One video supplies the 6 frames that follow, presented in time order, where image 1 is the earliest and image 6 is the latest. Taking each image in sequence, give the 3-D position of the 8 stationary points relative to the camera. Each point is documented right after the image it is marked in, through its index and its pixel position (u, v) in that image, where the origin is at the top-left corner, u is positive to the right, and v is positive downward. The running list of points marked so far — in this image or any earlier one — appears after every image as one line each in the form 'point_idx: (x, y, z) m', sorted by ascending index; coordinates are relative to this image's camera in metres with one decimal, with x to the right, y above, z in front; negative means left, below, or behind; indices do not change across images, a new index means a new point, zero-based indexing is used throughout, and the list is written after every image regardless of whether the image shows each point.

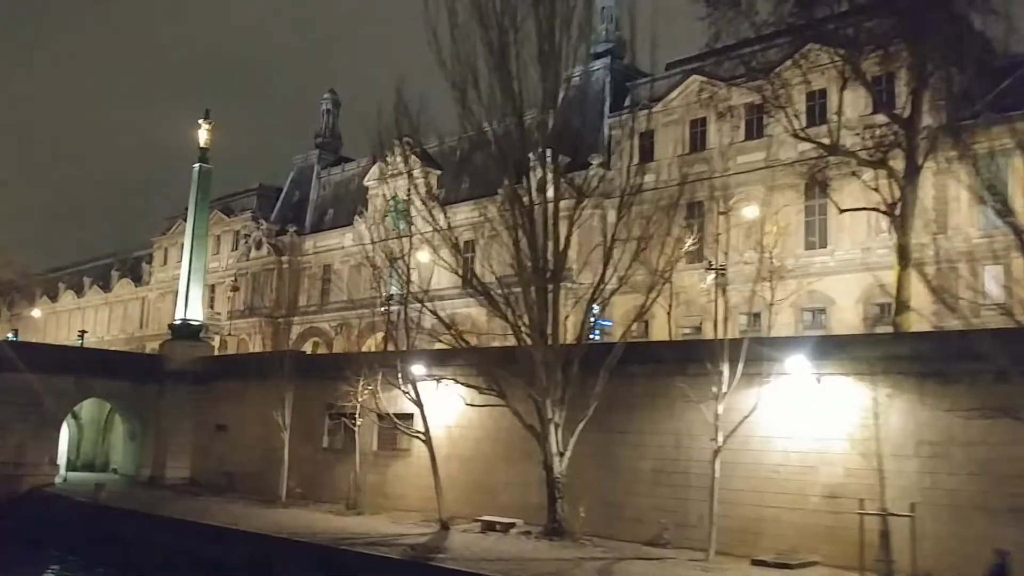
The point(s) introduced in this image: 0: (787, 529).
0: (+5.3, -4.7, +19.8) m
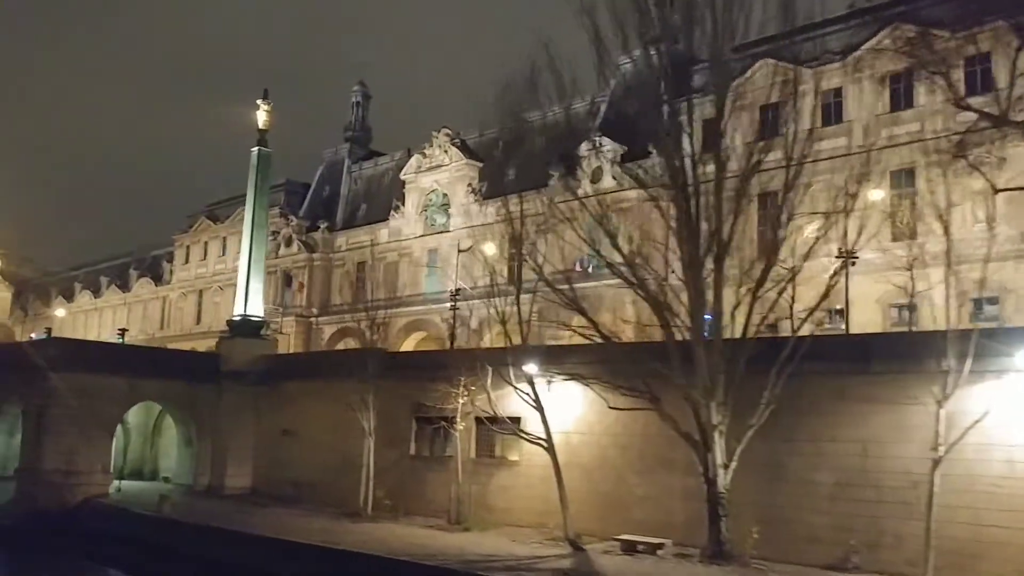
0: (+8.3, -4.4, +16.8) m
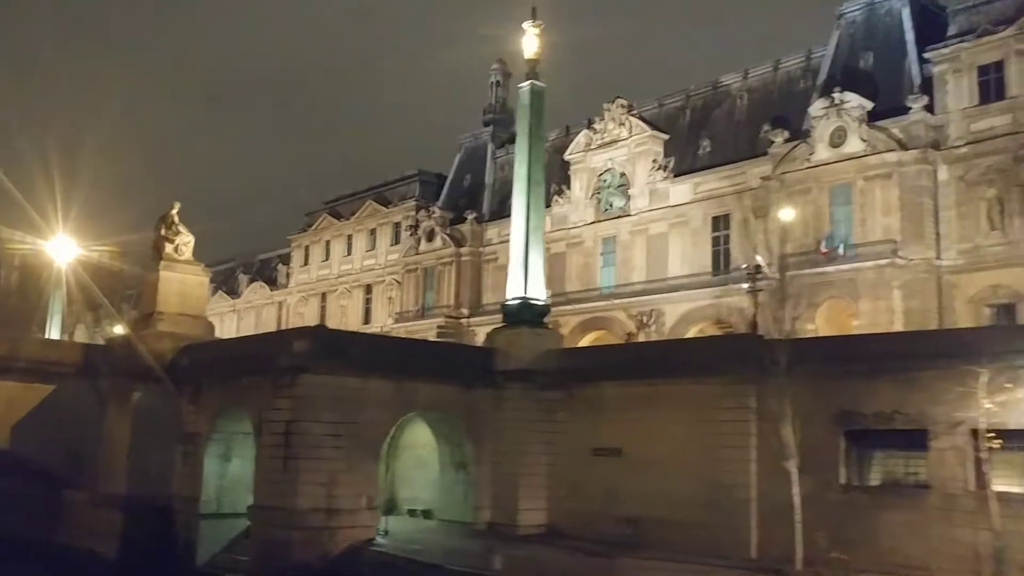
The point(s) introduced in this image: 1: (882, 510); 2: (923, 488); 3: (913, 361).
0: (+17.0, -3.2, +7.7) m
1: (+6.8, -4.1, +18.9) m
2: (+7.4, -3.6, +18.5) m
3: (+7.3, -1.3, +18.4) m
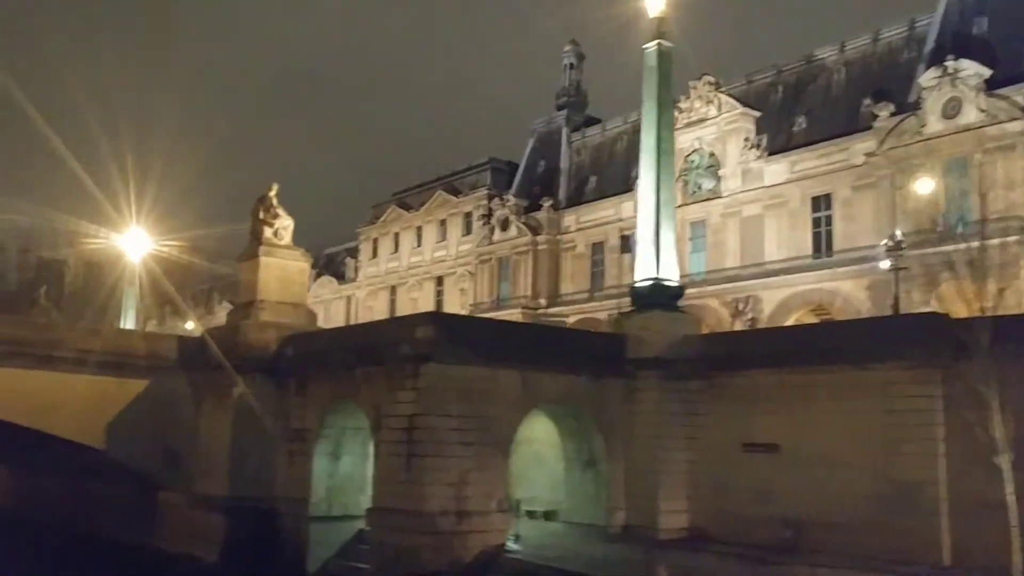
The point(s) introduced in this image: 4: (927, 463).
0: (+19.2, -2.6, +4.6) m
1: (+9.6, -3.5, +16.3) m
2: (+10.2, -3.1, +15.8) m
3: (+10.0, -0.8, +15.7) m
4: (+7.6, -3.1, +18.7) m
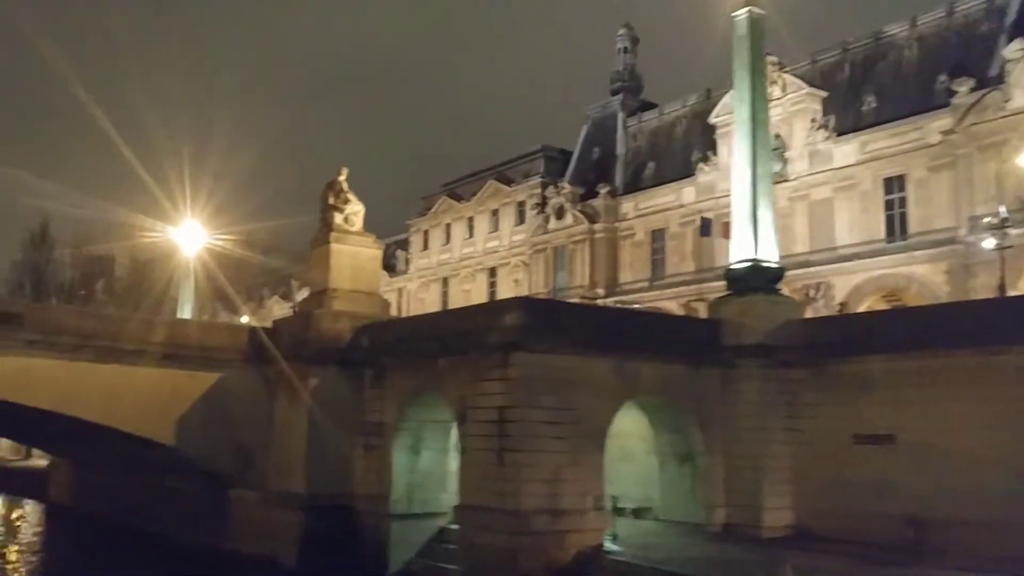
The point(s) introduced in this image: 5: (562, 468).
0: (+20.4, -2.1, +2.5) m
1: (+11.3, -3.1, +14.6) m
2: (+11.9, -2.7, +14.1) m
3: (+11.7, -0.3, +14.0) m
4: (+9.4, -2.7, +17.0) m
5: (+1.0, -3.4, +19.6) m
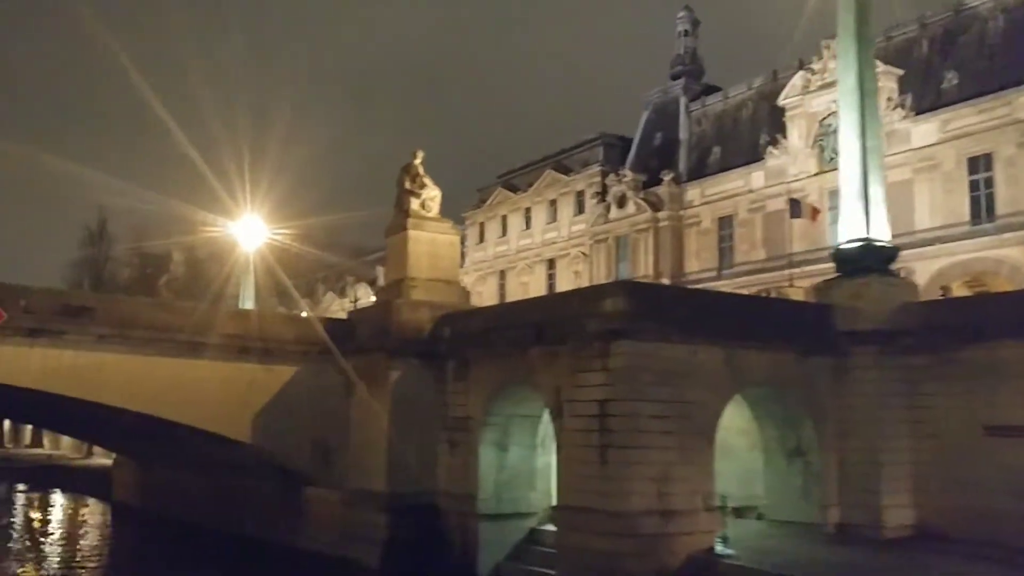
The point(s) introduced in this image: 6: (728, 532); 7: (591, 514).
0: (+21.4, -1.6, +0.2) m
1: (+12.9, -2.7, +12.7) m
2: (+13.4, -2.2, +12.2) m
3: (+13.2, +0.1, +12.0) m
4: (+11.1, -2.3, +15.2) m
5: (+2.8, -3.1, +18.2) m
6: (+4.0, -4.6, +19.8) m
7: (+1.4, -4.0, +18.2) m
